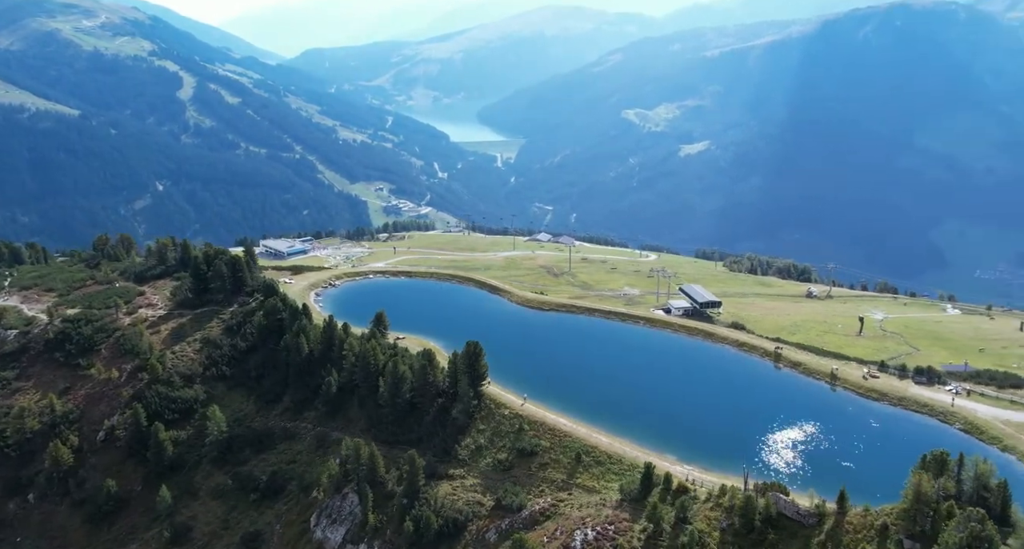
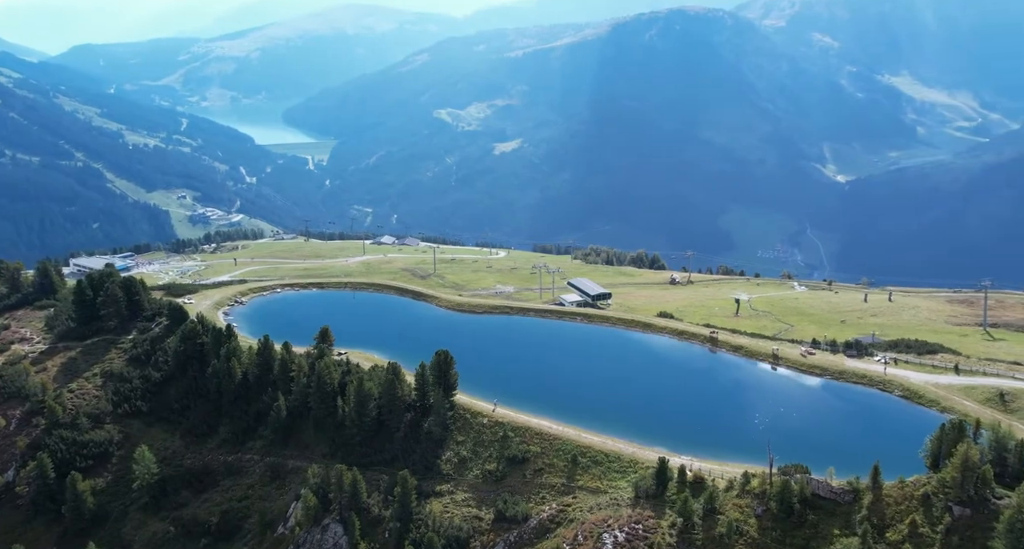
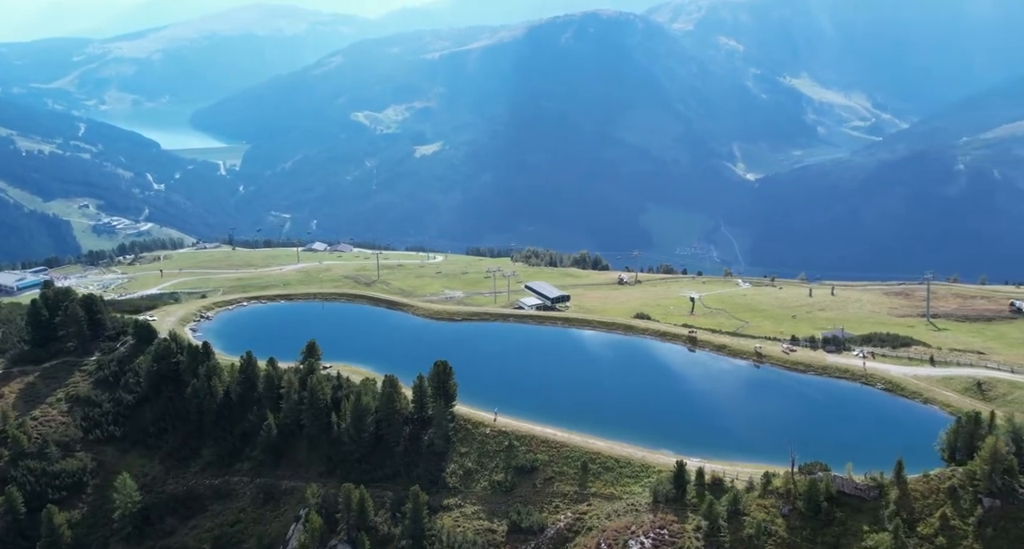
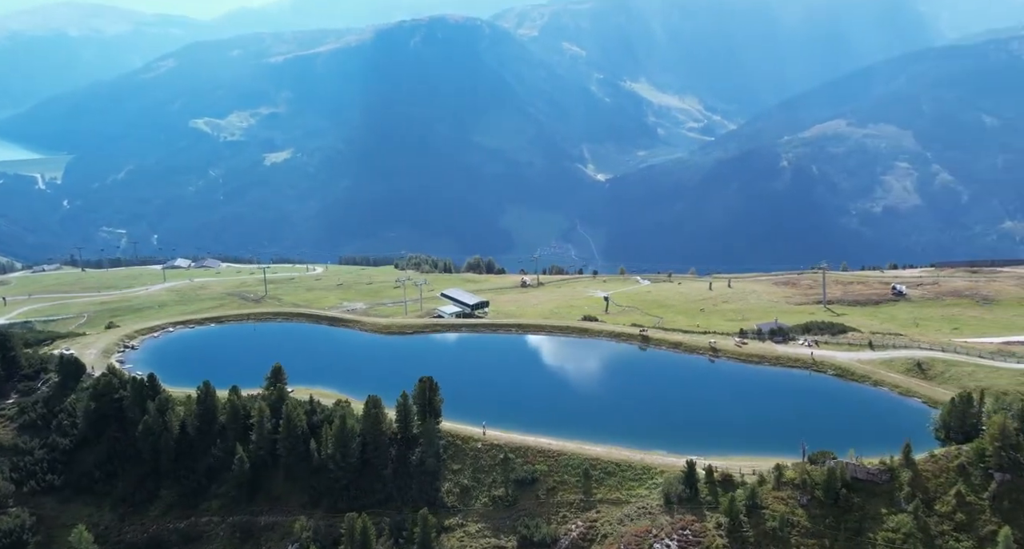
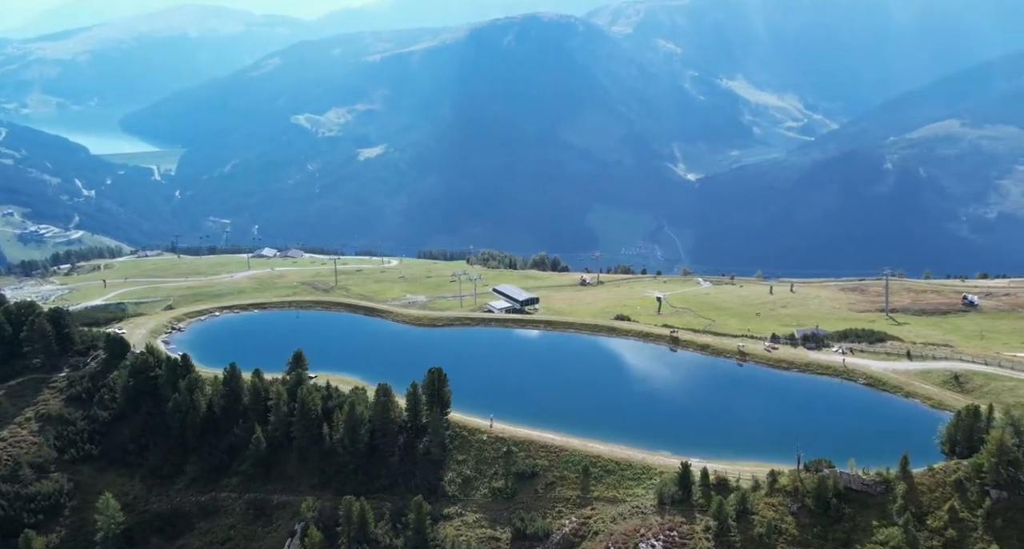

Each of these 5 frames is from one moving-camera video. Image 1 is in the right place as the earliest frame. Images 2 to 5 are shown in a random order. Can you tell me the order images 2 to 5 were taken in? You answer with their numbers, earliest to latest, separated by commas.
2, 3, 5, 4
